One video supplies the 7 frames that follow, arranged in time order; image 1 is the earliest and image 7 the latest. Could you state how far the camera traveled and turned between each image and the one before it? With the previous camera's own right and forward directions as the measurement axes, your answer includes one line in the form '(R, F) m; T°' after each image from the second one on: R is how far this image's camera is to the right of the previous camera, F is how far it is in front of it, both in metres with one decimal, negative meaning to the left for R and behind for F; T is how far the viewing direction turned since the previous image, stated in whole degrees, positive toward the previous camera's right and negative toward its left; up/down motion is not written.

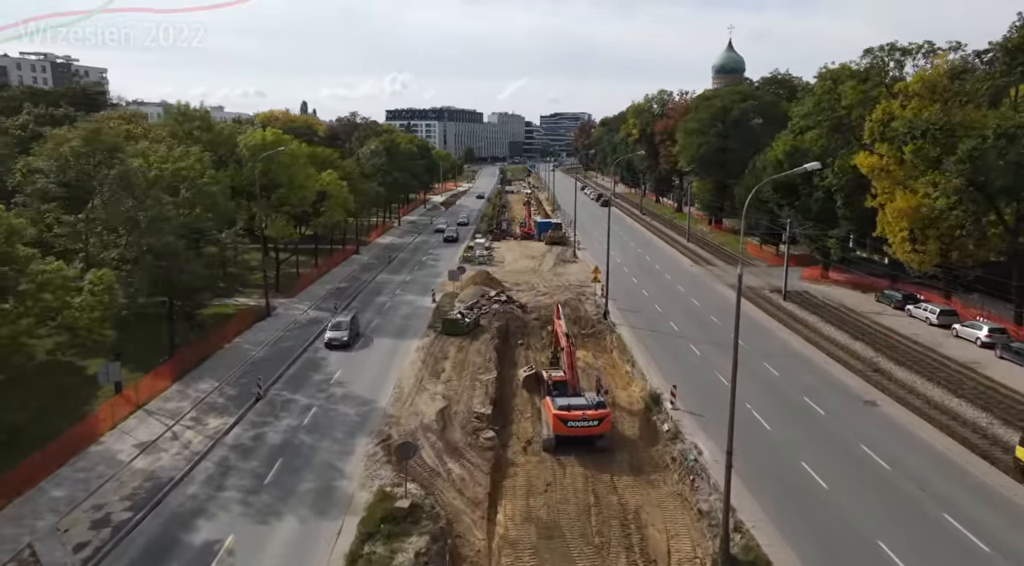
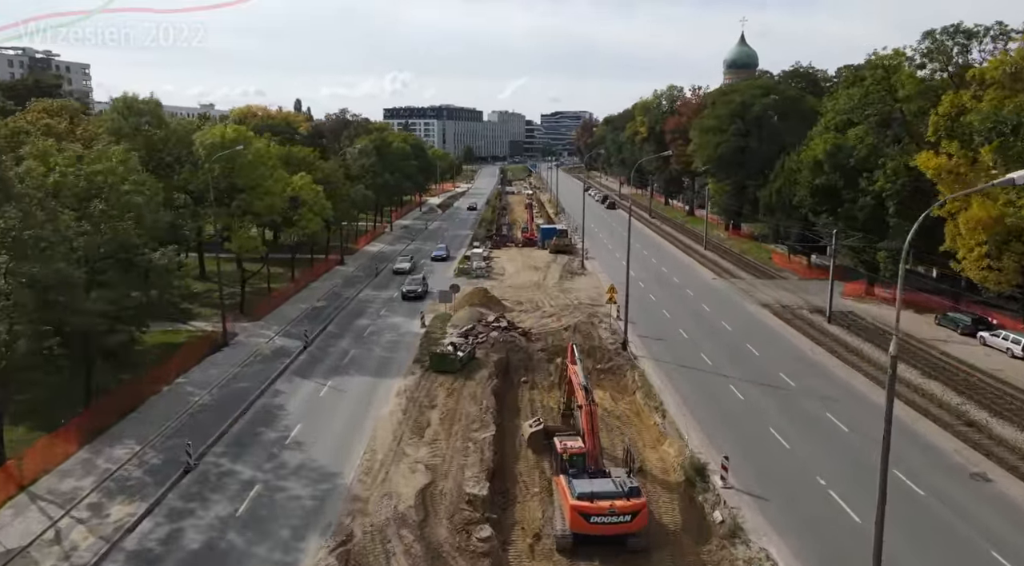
(-0.1, +6.4) m; 0°
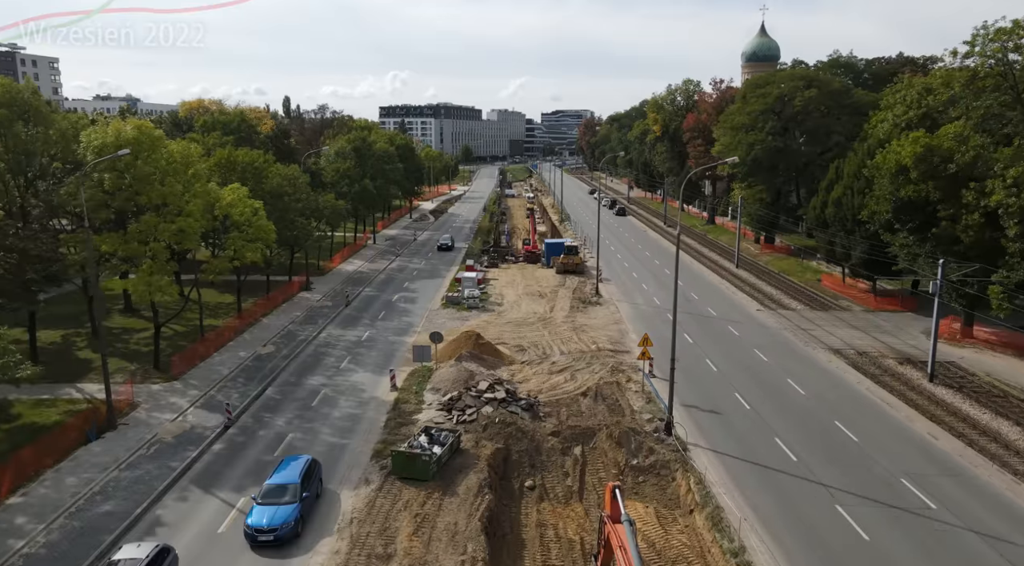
(0.0, +9.9) m; 0°
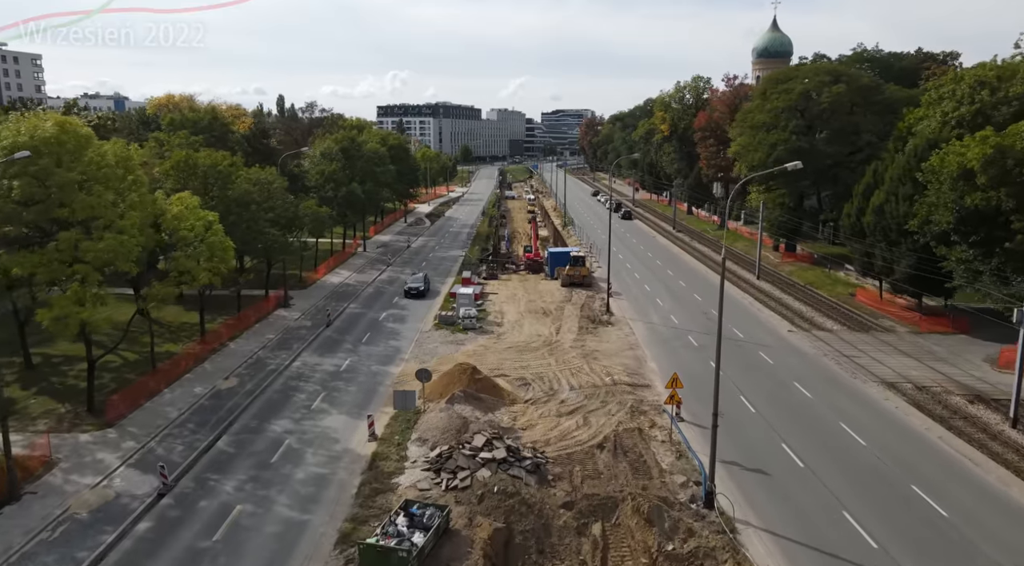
(-0.1, +5.0) m; 0°
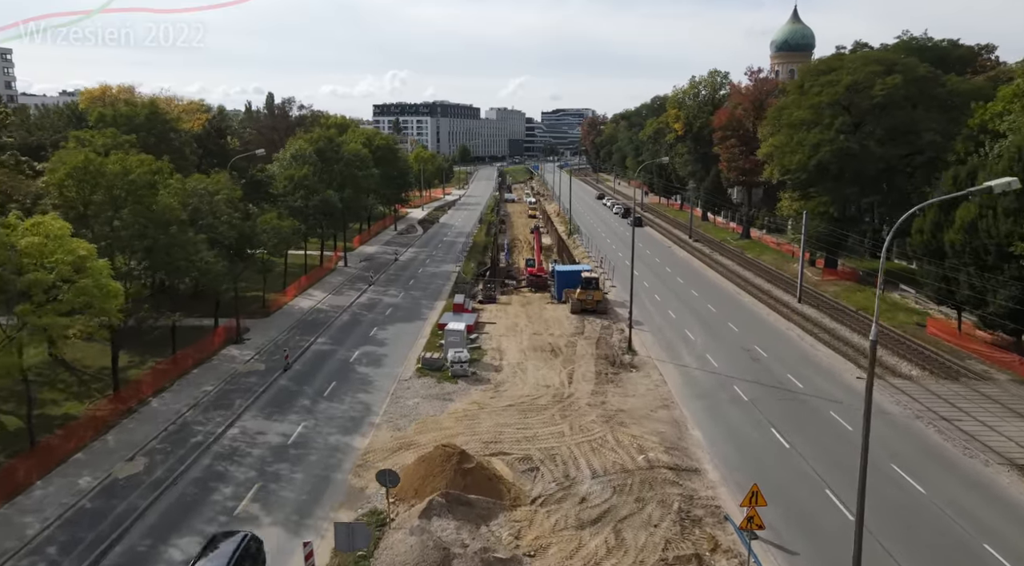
(-0.1, +7.9) m; 0°
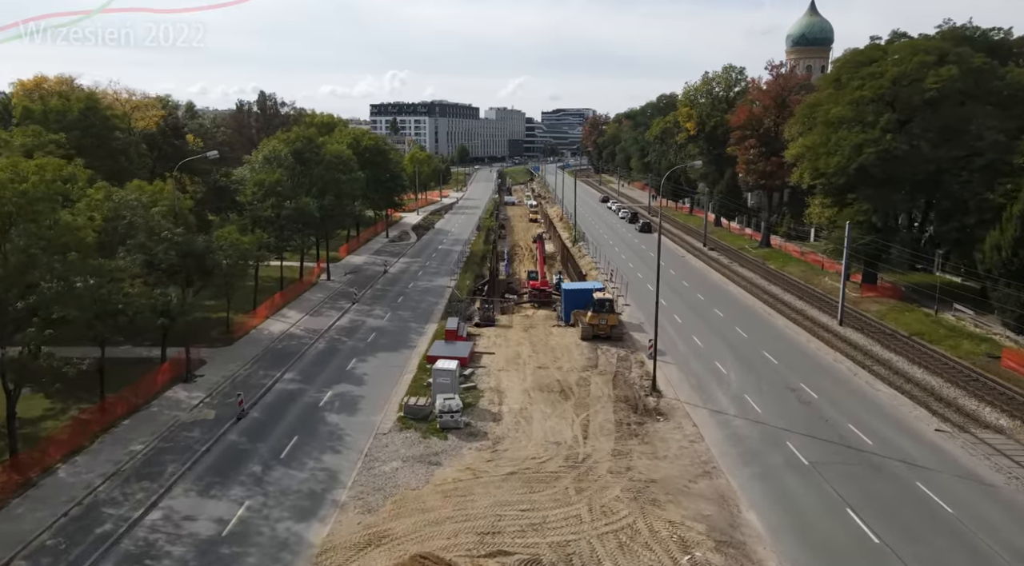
(-0.1, +5.8) m; 0°
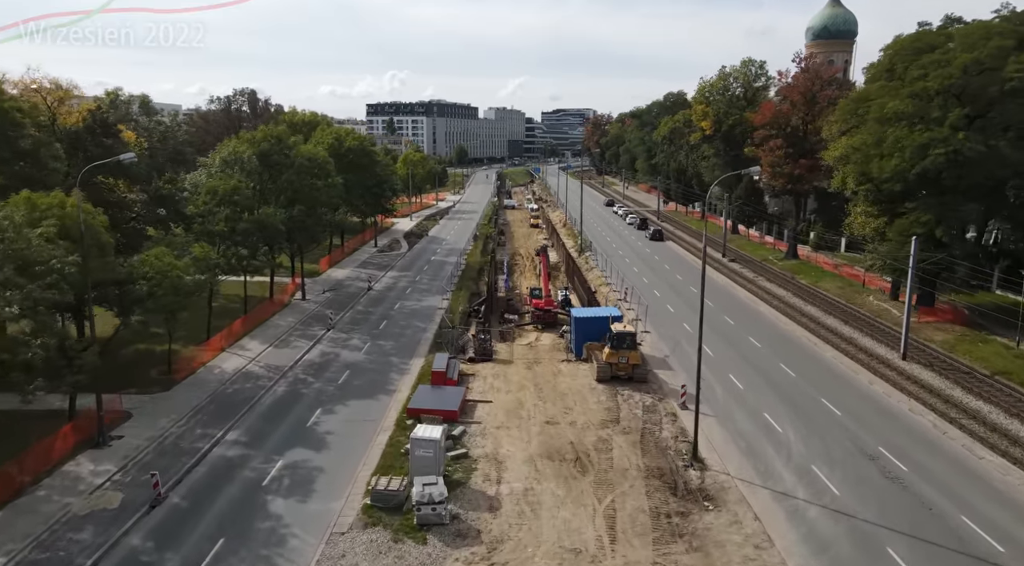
(-0.1, +6.6) m; 0°
